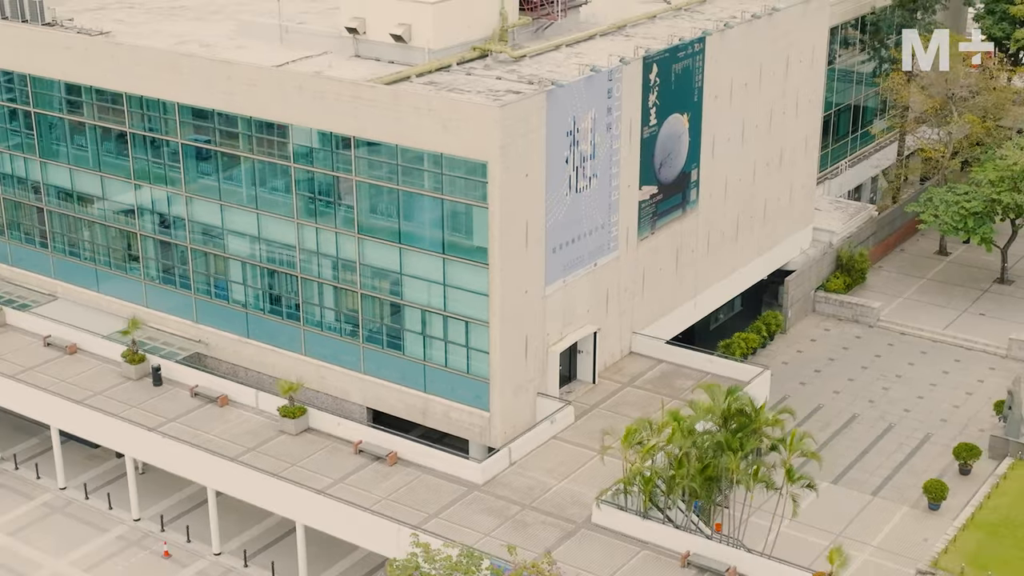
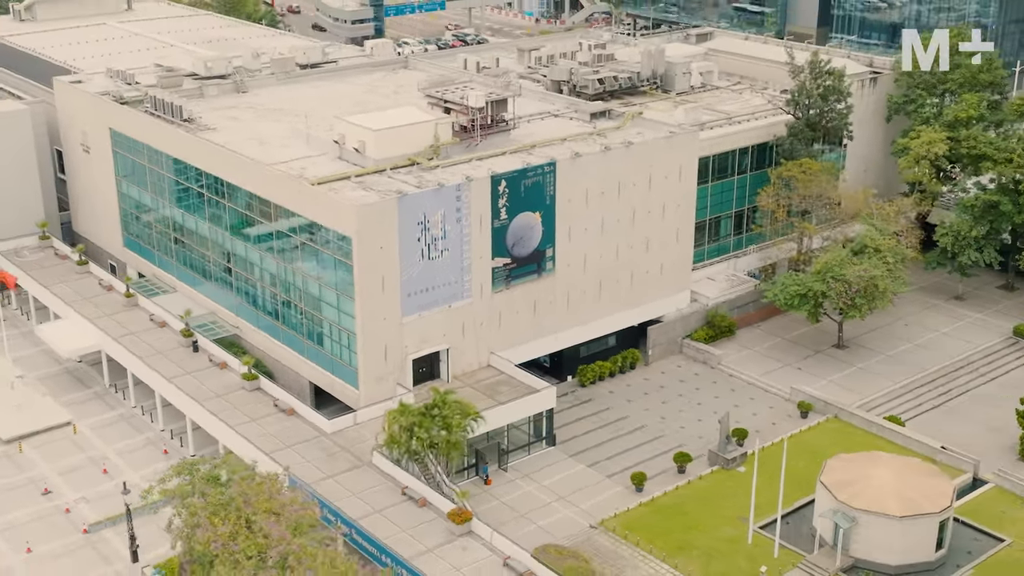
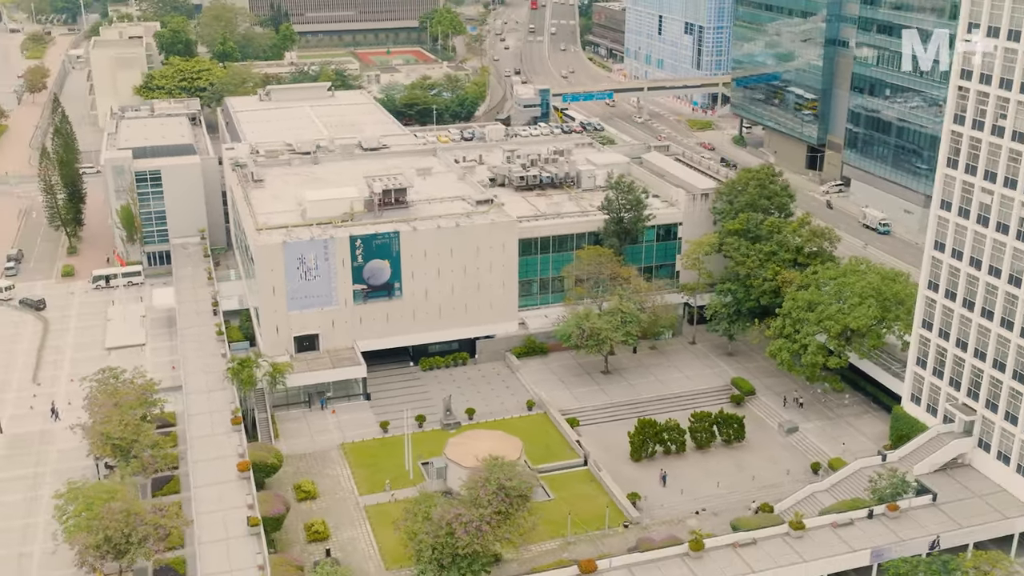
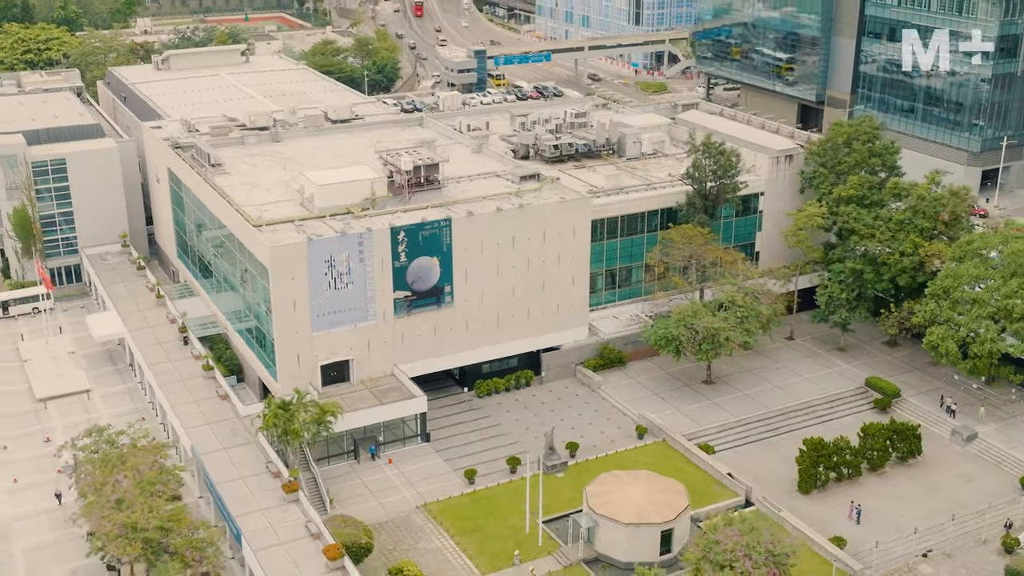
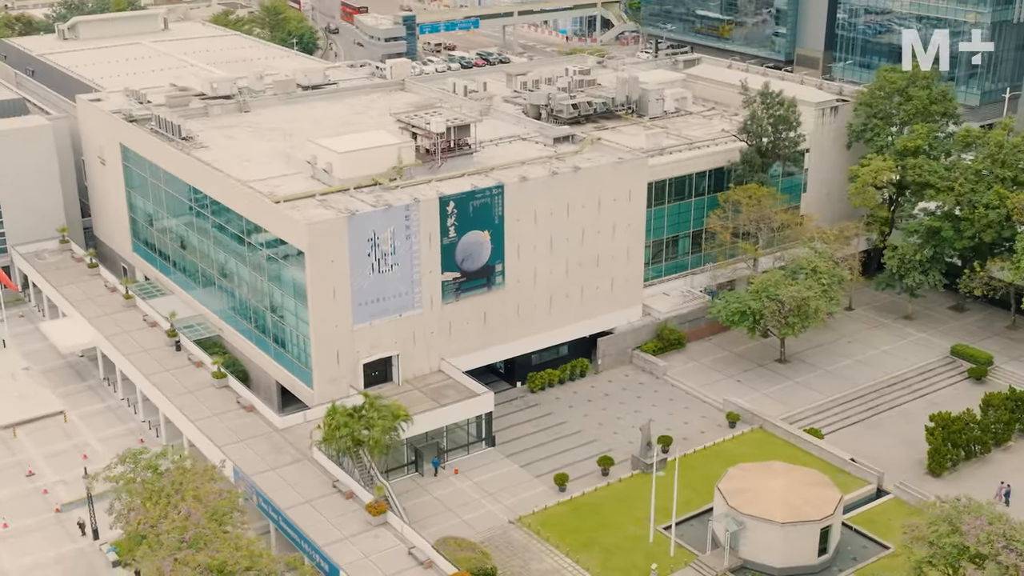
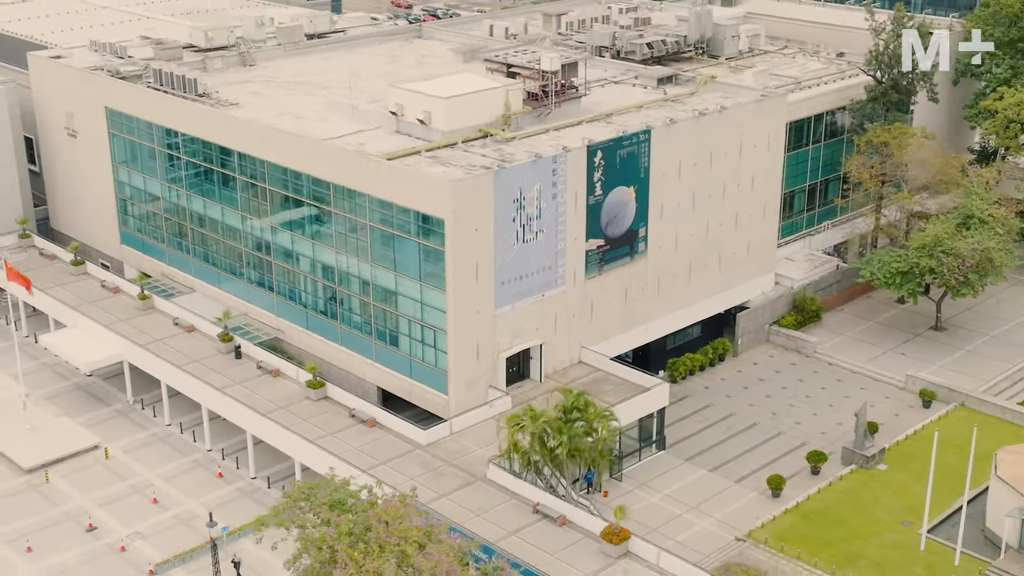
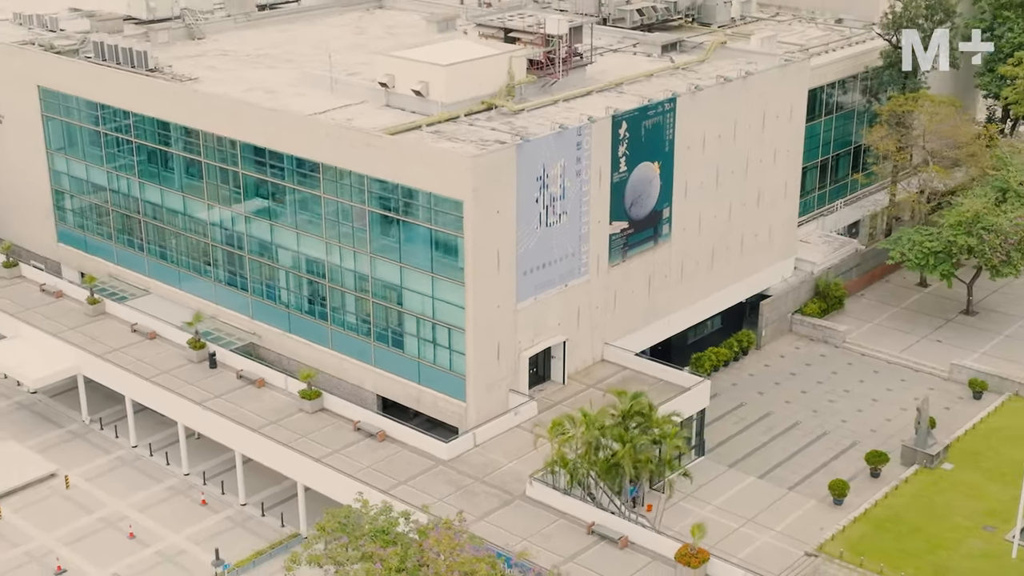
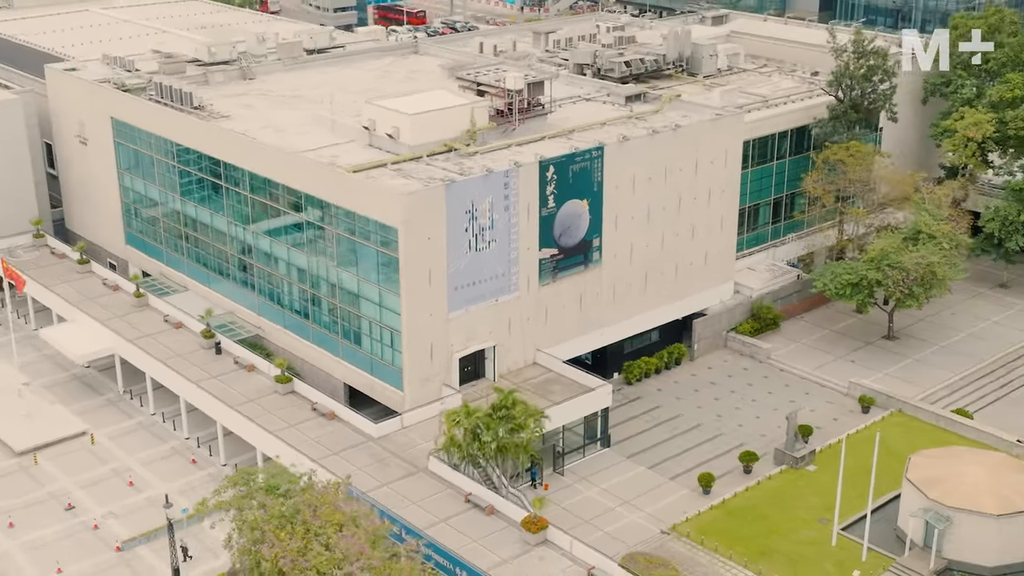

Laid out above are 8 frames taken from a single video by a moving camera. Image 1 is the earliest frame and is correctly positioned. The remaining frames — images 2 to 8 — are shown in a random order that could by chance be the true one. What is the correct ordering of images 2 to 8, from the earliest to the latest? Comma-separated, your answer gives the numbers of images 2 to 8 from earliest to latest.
7, 6, 8, 2, 5, 4, 3
